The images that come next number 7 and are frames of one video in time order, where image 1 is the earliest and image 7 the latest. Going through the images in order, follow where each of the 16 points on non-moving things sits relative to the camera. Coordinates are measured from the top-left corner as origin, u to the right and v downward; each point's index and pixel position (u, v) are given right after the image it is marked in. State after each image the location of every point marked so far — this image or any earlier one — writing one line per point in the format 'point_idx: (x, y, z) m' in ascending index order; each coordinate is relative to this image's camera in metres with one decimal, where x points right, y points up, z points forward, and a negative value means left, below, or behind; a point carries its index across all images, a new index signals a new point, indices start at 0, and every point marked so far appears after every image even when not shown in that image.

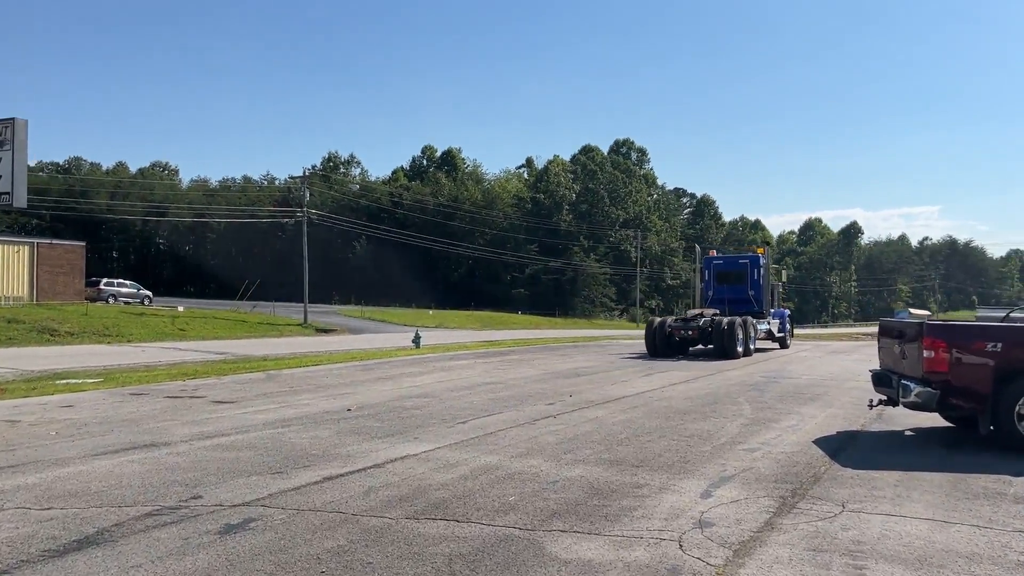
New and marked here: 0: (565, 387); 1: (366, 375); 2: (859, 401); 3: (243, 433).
0: (+1.0, -1.8, +16.0) m
1: (-3.1, -1.8, +18.4) m
2: (+5.5, -1.8, +13.8) m
3: (-3.2, -1.7, +10.5) m
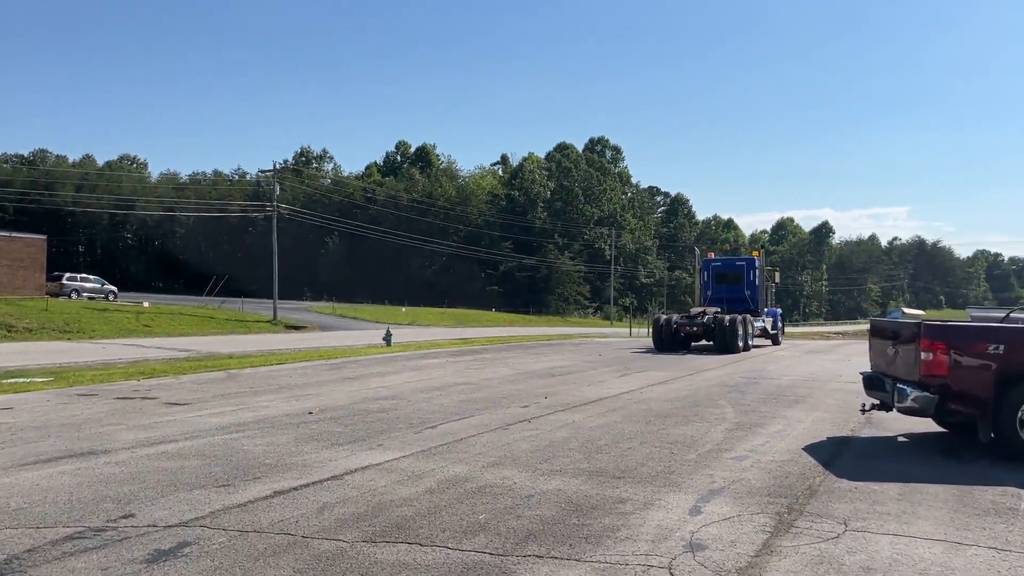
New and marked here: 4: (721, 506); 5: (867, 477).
0: (+0.5, -1.8, +15.3) m
1: (-3.6, -1.8, +17.6) m
2: (+5.1, -1.8, +13.3) m
3: (-3.6, -1.7, +9.7) m
4: (+1.6, -1.7, +6.7) m
5: (+3.3, -1.8, +8.0) m
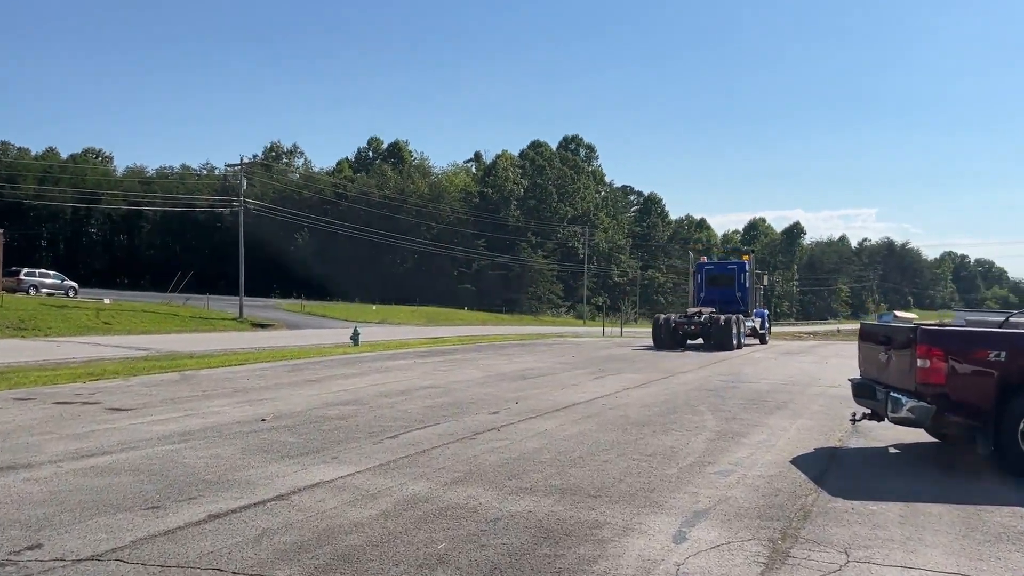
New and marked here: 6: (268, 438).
0: (0.0, -1.7, +14.6) m
1: (-4.2, -1.7, +16.8) m
2: (+4.6, -1.8, +12.8) m
3: (-3.9, -1.7, +8.9) m
4: (+1.4, -1.7, +6.1) m
5: (+3.0, -1.8, +7.4) m
6: (-2.7, -1.7, +9.7) m
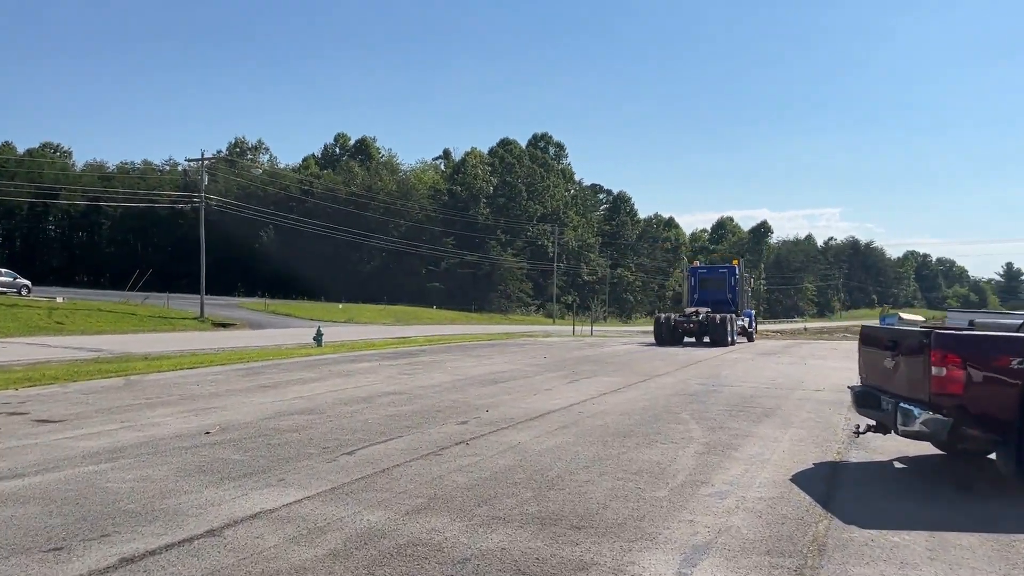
0: (-0.5, -1.7, +13.7) m
1: (-4.8, -1.7, +15.7) m
2: (+4.2, -1.8, +12.0) m
3: (-4.2, -1.6, +7.8) m
4: (+1.2, -1.7, +5.2) m
5: (+2.8, -1.8, +6.6) m
6: (-3.0, -1.7, +8.7) m
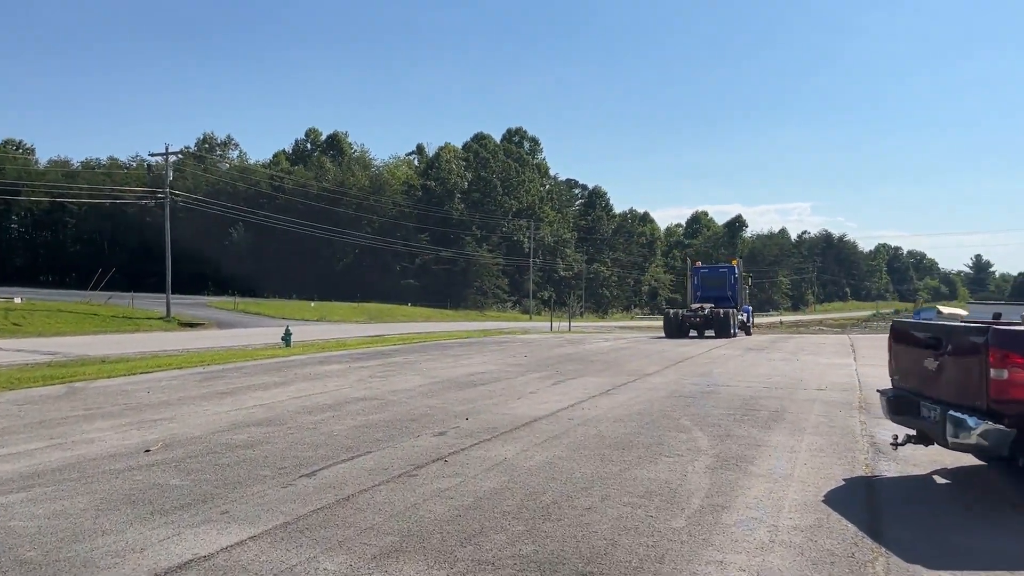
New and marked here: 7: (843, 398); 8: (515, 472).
0: (-0.8, -1.7, +12.5) m
1: (-5.1, -1.6, +14.4) m
2: (+4.0, -1.7, +10.9) m
3: (-4.3, -1.6, +6.5) m
4: (+1.2, -1.7, +4.1) m
5: (+2.7, -1.7, +5.5) m
6: (-3.2, -1.6, +7.4) m
7: (+5.1, -1.7, +13.3) m
8: (0.0, -1.6, +7.6) m
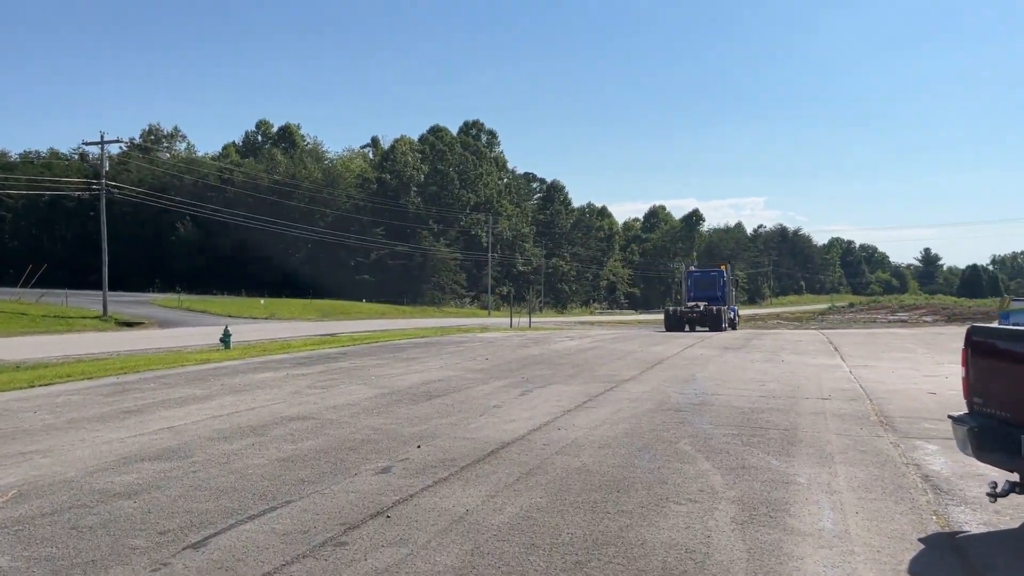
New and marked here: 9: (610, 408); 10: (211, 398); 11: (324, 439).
0: (-1.2, -1.6, +10.4) m
1: (-5.6, -1.6, +12.1) m
2: (+3.6, -1.6, +9.1) m
3: (-4.4, -1.6, +4.3) m
4: (+1.1, -1.7, +2.1) m
5: (+2.6, -1.7, +3.6) m
6: (-3.4, -1.6, +5.2) m
7: (+4.6, -1.6, +11.6) m
8: (-0.2, -1.6, +5.6) m
9: (+1.3, -1.6, +11.7) m
10: (-4.5, -1.6, +13.0) m
11: (-2.1, -1.6, +9.4) m
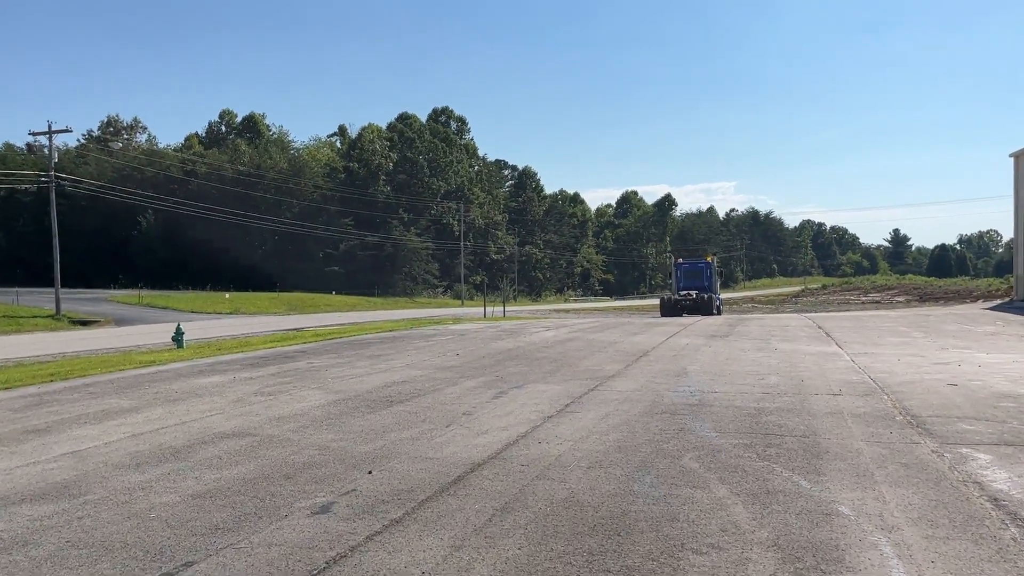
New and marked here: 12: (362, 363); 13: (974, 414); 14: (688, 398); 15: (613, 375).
0: (-1.5, -1.5, +8.9) m
1: (-6.0, -1.6, +10.4) m
2: (+3.4, -1.5, +7.7) m
3: (-4.5, -1.7, +2.6) m
4: (+1.1, -1.6, +0.6) m
5: (+2.5, -1.6, +2.2) m
6: (-3.5, -1.7, +3.6) m
7: (+4.3, -1.4, +10.2) m
8: (-0.3, -1.6, +4.1) m
9: (+1.0, -1.5, +10.2) m
10: (-4.9, -1.6, +11.3) m
11: (-2.3, -1.6, +7.9) m
12: (-2.9, -1.4, +16.8) m
13: (+5.1, -1.4, +9.5) m
14: (+2.3, -1.4, +11.2) m
15: (+1.6, -1.4, +14.0) m
